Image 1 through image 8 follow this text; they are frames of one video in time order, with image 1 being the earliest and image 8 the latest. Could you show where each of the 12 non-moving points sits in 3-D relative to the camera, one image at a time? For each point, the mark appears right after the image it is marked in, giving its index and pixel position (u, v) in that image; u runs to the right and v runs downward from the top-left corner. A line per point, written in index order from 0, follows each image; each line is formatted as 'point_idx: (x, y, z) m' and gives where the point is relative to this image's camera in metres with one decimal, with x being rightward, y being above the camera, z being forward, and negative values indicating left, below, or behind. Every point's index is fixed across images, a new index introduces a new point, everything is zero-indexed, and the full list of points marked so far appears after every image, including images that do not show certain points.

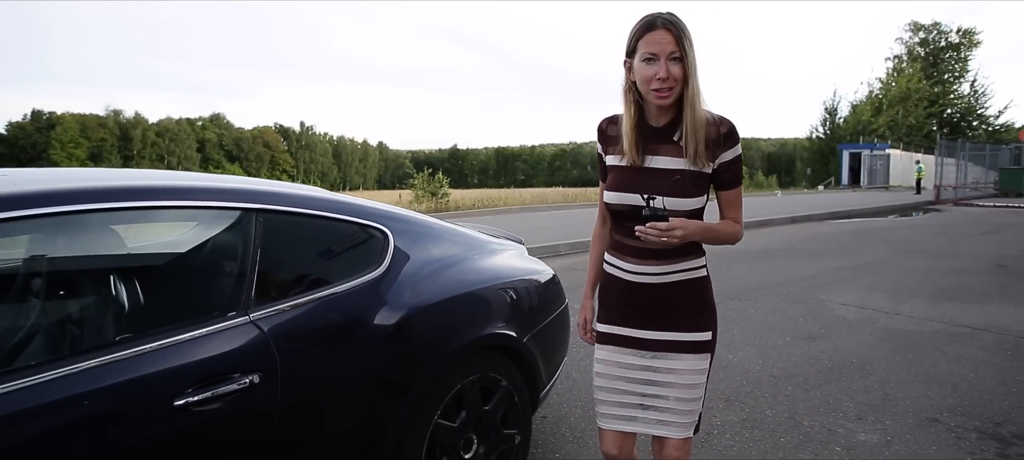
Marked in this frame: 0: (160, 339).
0: (-0.9, -0.3, +1.7) m
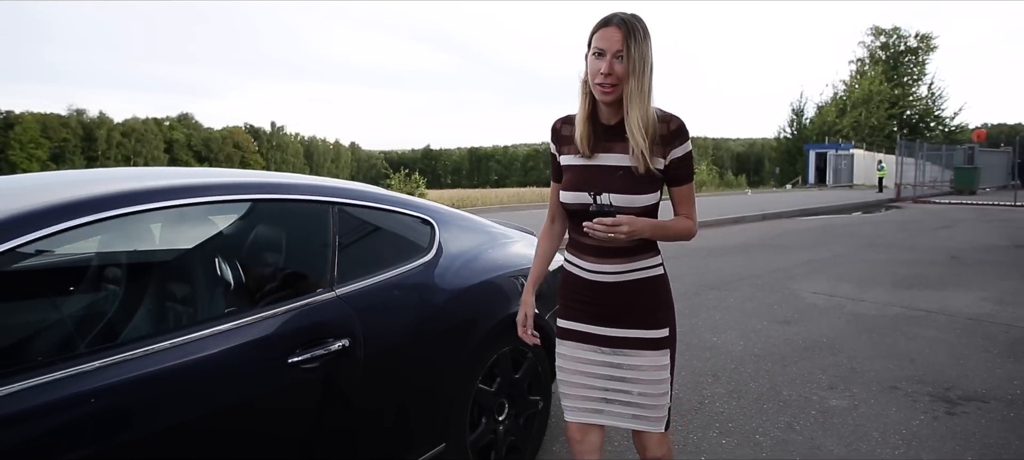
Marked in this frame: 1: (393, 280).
0: (-0.8, -0.2, +2.1) m
1: (-0.4, -0.2, +2.6) m
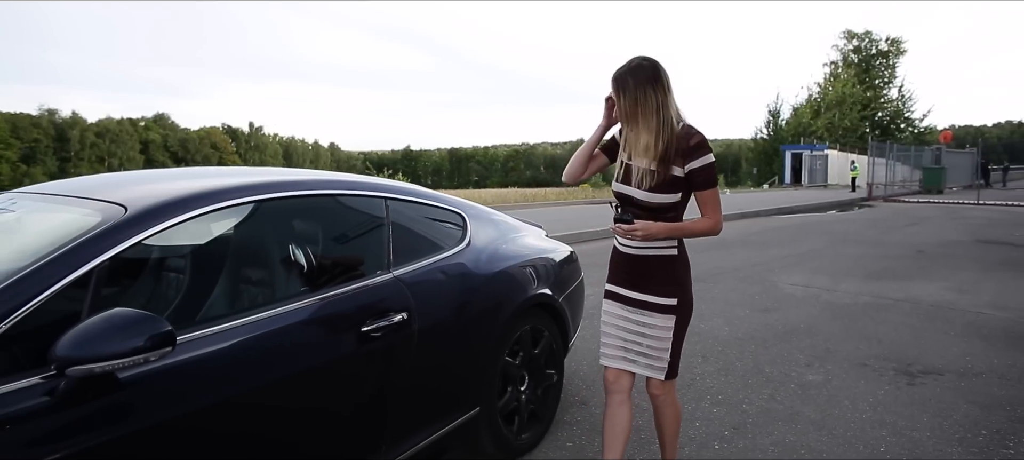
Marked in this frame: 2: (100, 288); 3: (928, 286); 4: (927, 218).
0: (-0.6, -0.2, +2.5) m
1: (-0.3, -0.2, +3.0) m
2: (-1.1, -0.2, +1.9) m
3: (+4.2, -0.6, +7.1) m
4: (+9.5, +0.3, +16.0) m
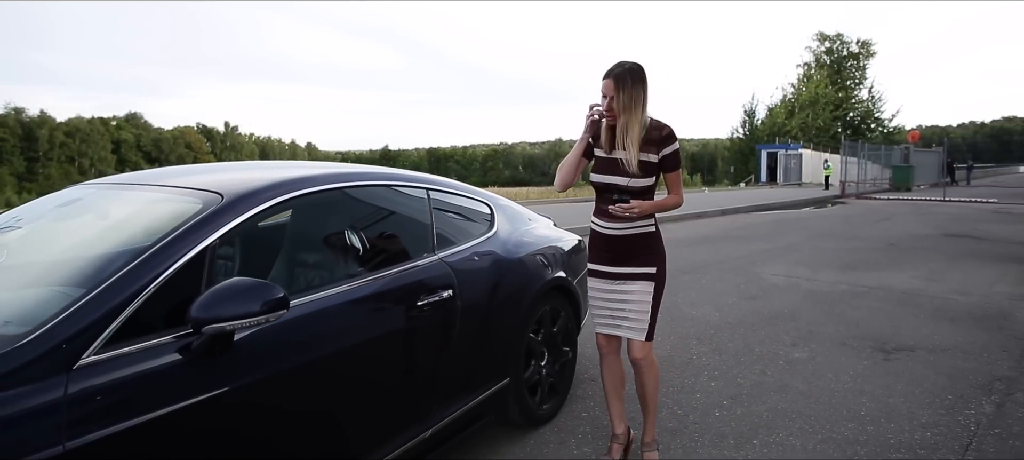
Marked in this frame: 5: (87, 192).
0: (-0.5, -0.2, +2.8) m
1: (-0.2, -0.1, +3.3) m
2: (-0.9, -0.1, +2.2) m
3: (+4.2, -0.5, +7.6) m
4: (+9.2, +0.4, +16.7) m
5: (-1.8, +0.2, +3.0) m
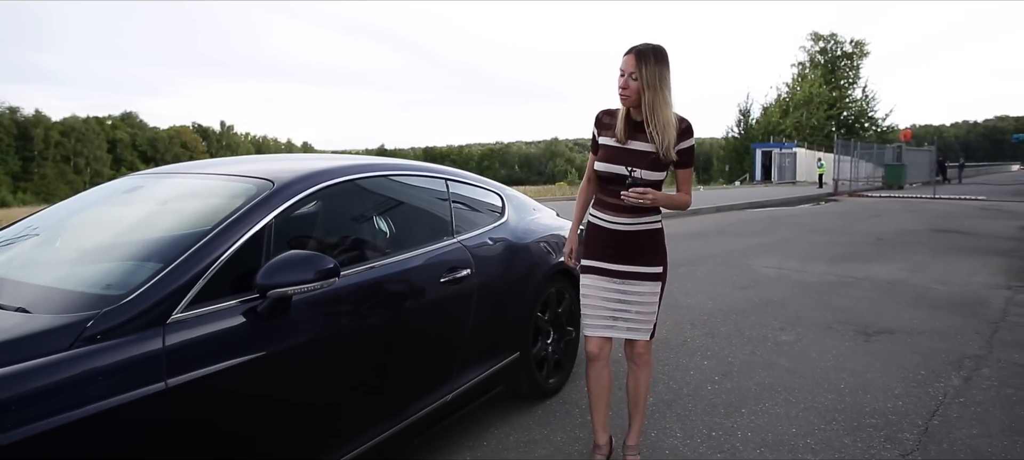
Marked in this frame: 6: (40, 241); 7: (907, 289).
0: (-0.4, -0.1, +3.2) m
1: (-0.2, 0.0, +3.7) m
2: (-0.9, -0.1, +2.5) m
3: (+4.2, -0.4, +7.9) m
4: (+9.1, +0.5, +17.1) m
5: (-1.7, +0.2, +3.3) m
6: (-2.0, 0.0, +3.0) m
7: (+3.7, -0.6, +6.6) m
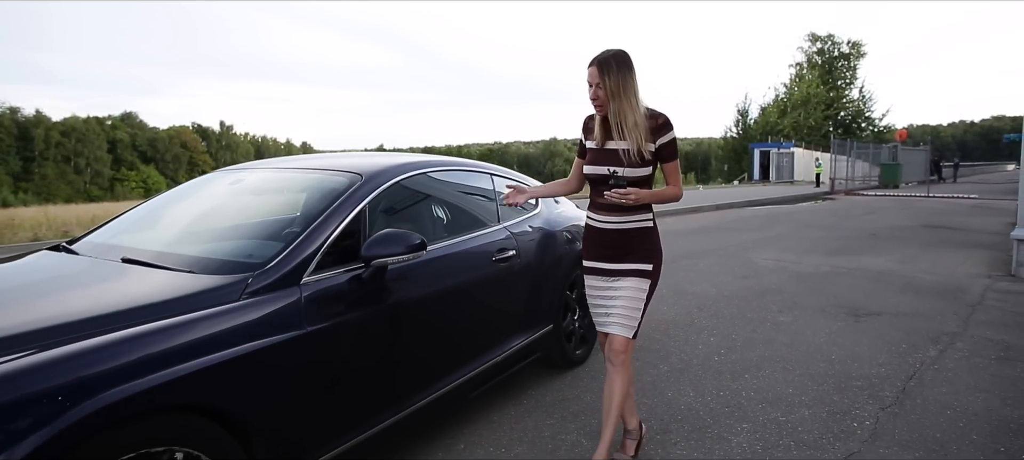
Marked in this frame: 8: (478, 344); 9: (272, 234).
0: (-0.2, 0.0, +3.7) m
1: (0.0, 0.0, +4.2) m
2: (-0.7, 0.0, +3.0) m
3: (+4.4, -0.4, +8.4) m
4: (+9.3, +0.6, +17.6) m
5: (-1.5, +0.3, +3.9) m
6: (-1.8, 0.0, +3.5) m
7: (+3.9, -0.5, +7.2) m
8: (-0.2, -0.6, +3.6) m
9: (-1.0, 0.0, +2.9) m
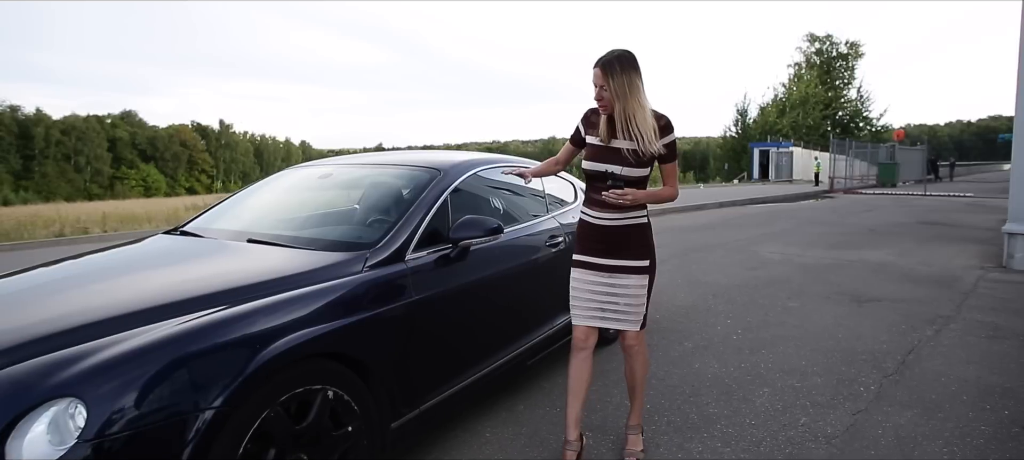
0: (0.0, 0.0, +4.2) m
1: (+0.3, +0.1, +4.7) m
2: (-0.4, +0.1, +3.5) m
3: (+4.7, -0.3, +9.0) m
4: (+9.5, +0.6, +18.1) m
5: (-1.3, +0.4, +4.4) m
6: (-1.5, +0.1, +4.0) m
7: (+4.2, -0.4, +7.7) m
8: (+0.1, -0.5, +4.1) m
9: (-0.7, 0.0, +3.4) m
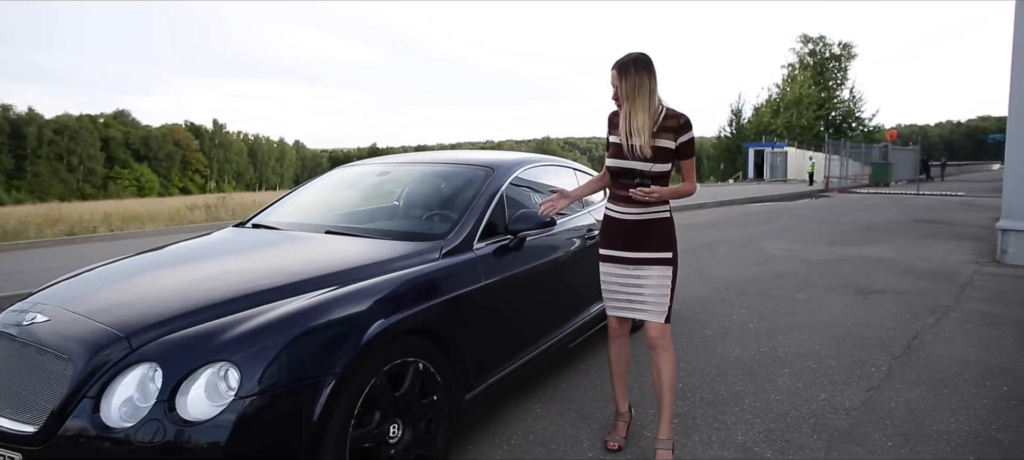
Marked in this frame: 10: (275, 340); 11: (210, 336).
0: (+0.3, +0.1, +4.5) m
1: (+0.6, +0.1, +5.0) m
2: (-0.1, +0.1, +3.9) m
3: (+4.9, -0.2, +9.4) m
4: (+9.7, +0.7, +18.6) m
5: (-1.0, +0.4, +4.7) m
6: (-1.3, +0.1, +4.4) m
7: (+4.4, -0.4, +8.1) m
8: (+0.4, -0.5, +4.4) m
9: (-0.5, +0.1, +3.8) m
10: (-0.8, -0.4, +2.4) m
11: (-1.0, -0.4, +2.3) m
